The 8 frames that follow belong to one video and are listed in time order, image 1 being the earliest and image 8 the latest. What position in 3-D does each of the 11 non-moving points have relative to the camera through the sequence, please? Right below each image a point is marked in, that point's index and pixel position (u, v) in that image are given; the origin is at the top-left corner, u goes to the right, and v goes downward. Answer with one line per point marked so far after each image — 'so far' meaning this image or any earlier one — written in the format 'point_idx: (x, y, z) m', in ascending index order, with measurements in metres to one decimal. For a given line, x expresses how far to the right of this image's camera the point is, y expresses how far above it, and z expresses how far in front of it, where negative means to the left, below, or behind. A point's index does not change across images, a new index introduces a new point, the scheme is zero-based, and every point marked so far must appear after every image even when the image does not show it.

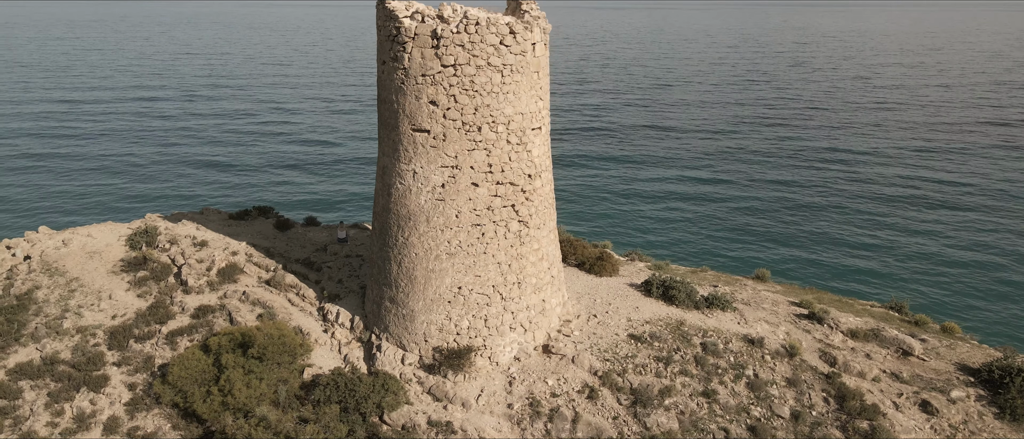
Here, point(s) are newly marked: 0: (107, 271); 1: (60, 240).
0: (-8.7, -1.1, +16.0) m
1: (-10.6, -0.5, +17.5) m
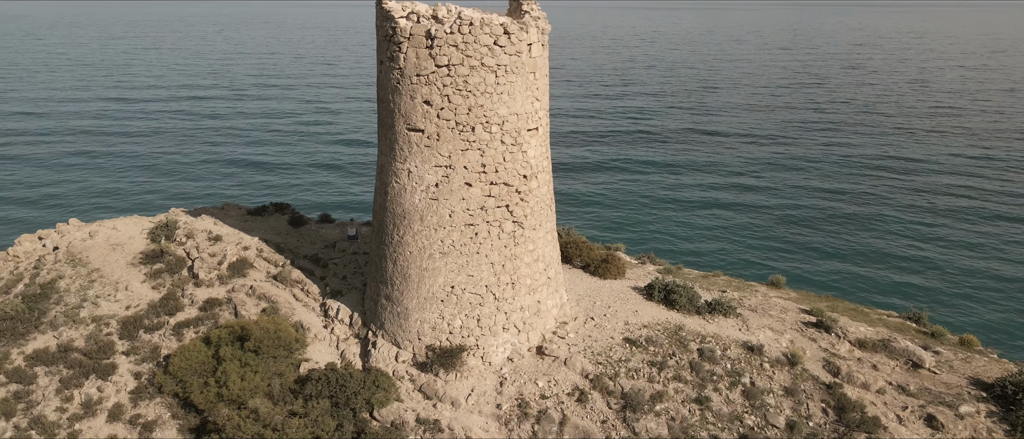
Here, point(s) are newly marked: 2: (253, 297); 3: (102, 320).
0: (-8.6, -1.0, +16.5) m
1: (-10.3, -0.3, +18.1) m
2: (-5.0, -1.5, +14.3) m
3: (-8.0, -2.0, +14.5) m
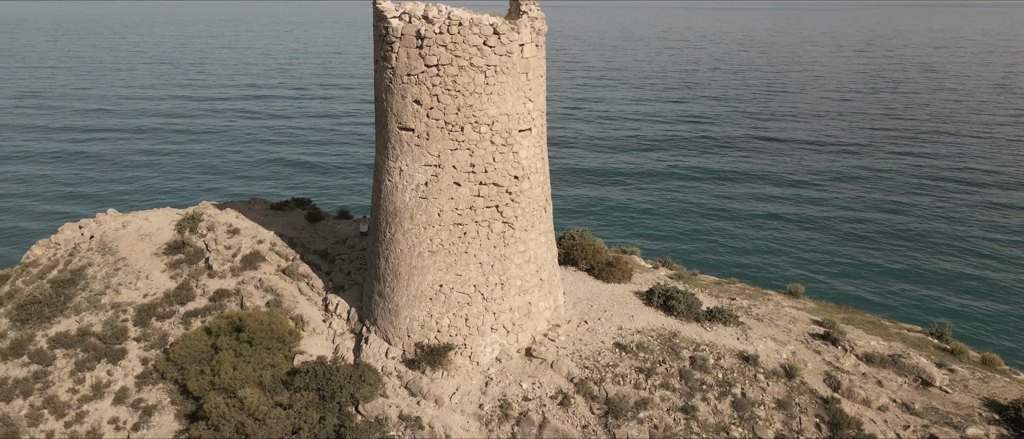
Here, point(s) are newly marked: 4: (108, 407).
0: (-8.3, -0.8, +17.2) m
1: (-9.9, -0.1, +18.9) m
2: (-5.0, -1.4, +14.6) m
3: (-8.0, -1.8, +15.1) m
4: (-6.9, -3.2, +12.6) m
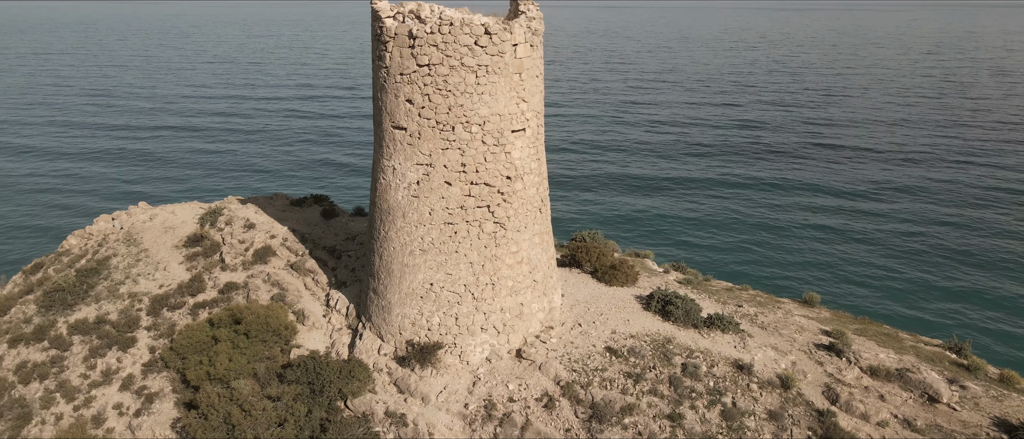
0: (-8.1, -0.6, +17.7) m
1: (-9.6, +0.1, +19.6) m
2: (-4.9, -1.3, +15.0) m
3: (-7.9, -1.6, +15.7) m
4: (-7.0, -3.1, +13.1) m
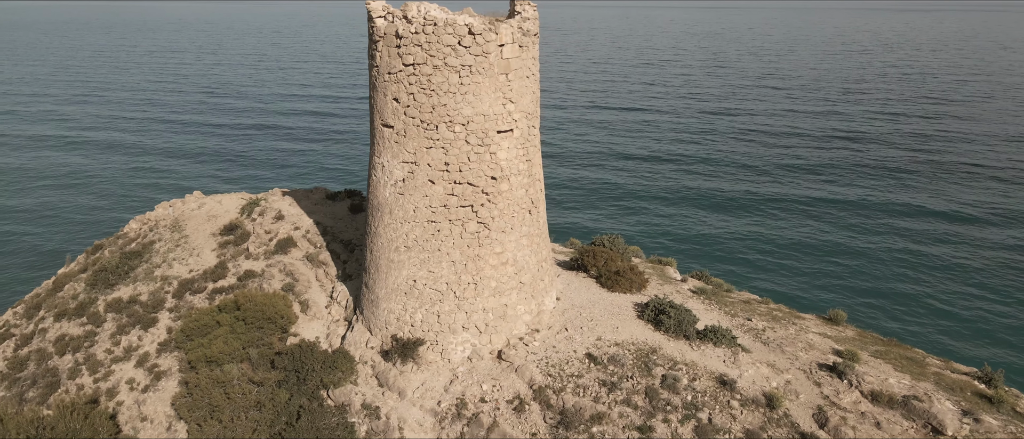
0: (-7.6, -0.3, +18.7) m
1: (-8.8, +0.4, +20.7) m
2: (-4.8, -1.1, +15.6) m
3: (-7.7, -1.3, +16.6) m
4: (-7.2, -2.8, +14.0) m
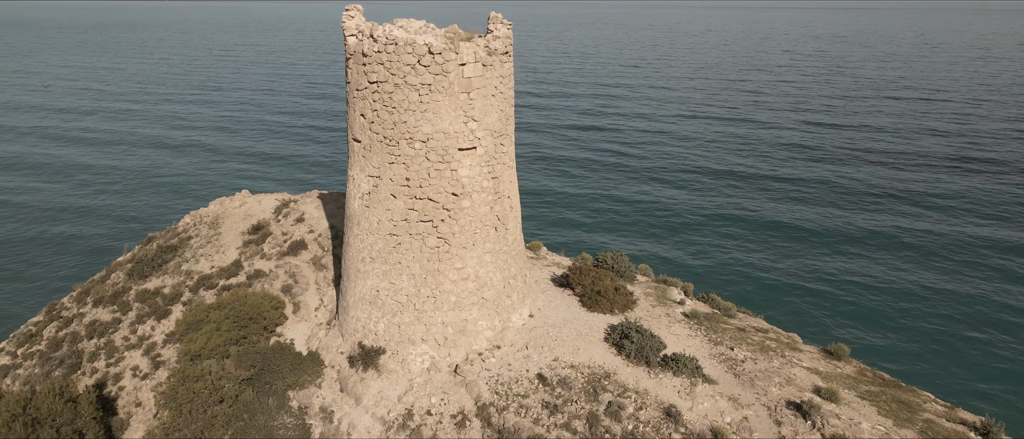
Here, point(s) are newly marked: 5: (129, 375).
0: (-7.2, -0.3, +19.8) m
1: (-8.1, +0.5, +22.0) m
2: (-5.0, -1.2, +16.3) m
3: (-7.7, -1.3, +17.8) m
4: (-7.6, -2.8, +15.1) m
5: (-7.5, -3.1, +14.6) m
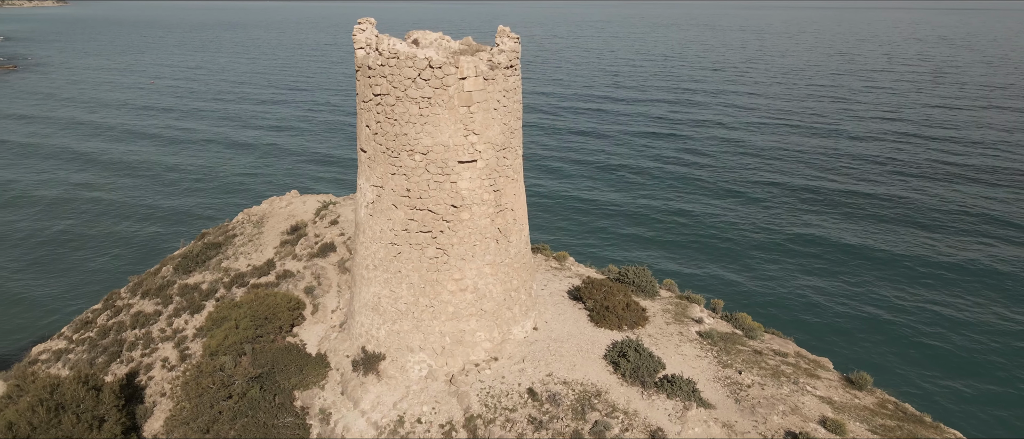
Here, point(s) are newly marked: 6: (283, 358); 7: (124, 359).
0: (-6.4, -0.3, +20.6) m
1: (-7.0, +0.5, +22.9) m
2: (-4.6, -1.3, +16.9) m
3: (-7.1, -1.3, +18.6) m
4: (-7.4, -2.8, +15.9) m
5: (-7.3, -3.0, +15.4) m
6: (-4.1, -2.5, +13.7) m
7: (-8.3, -3.0, +16.0) m
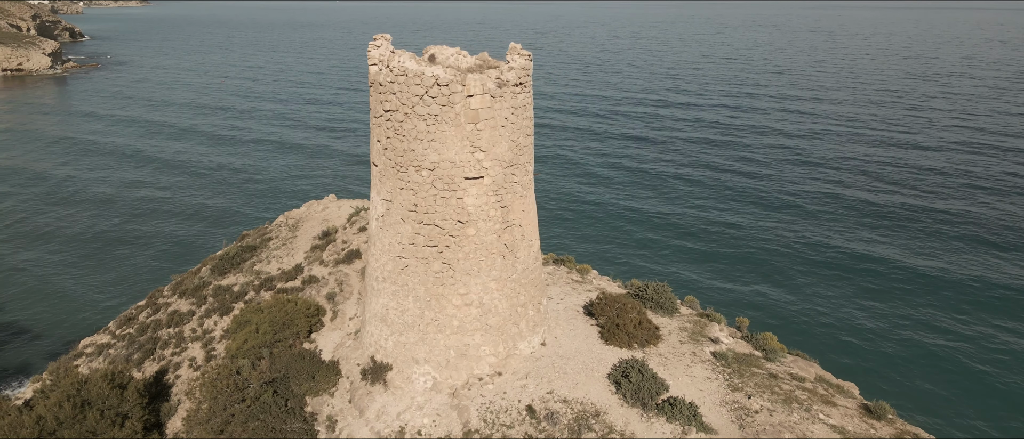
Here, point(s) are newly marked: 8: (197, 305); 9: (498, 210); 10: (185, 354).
0: (-5.7, -0.5, +21.1) m
1: (-6.0, +0.4, +23.4) m
2: (-4.1, -1.5, +17.3) m
3: (-6.5, -1.4, +19.2) m
4: (-7.0, -2.9, +16.6) m
5: (-7.1, -3.2, +16.1) m
6: (-4.0, -2.7, +14.1) m
7: (-8.0, -3.1, +16.7) m
8: (-8.0, -2.2, +18.8) m
9: (-0.2, +0.2, +12.5) m
10: (-7.3, -3.0, +16.5) m
